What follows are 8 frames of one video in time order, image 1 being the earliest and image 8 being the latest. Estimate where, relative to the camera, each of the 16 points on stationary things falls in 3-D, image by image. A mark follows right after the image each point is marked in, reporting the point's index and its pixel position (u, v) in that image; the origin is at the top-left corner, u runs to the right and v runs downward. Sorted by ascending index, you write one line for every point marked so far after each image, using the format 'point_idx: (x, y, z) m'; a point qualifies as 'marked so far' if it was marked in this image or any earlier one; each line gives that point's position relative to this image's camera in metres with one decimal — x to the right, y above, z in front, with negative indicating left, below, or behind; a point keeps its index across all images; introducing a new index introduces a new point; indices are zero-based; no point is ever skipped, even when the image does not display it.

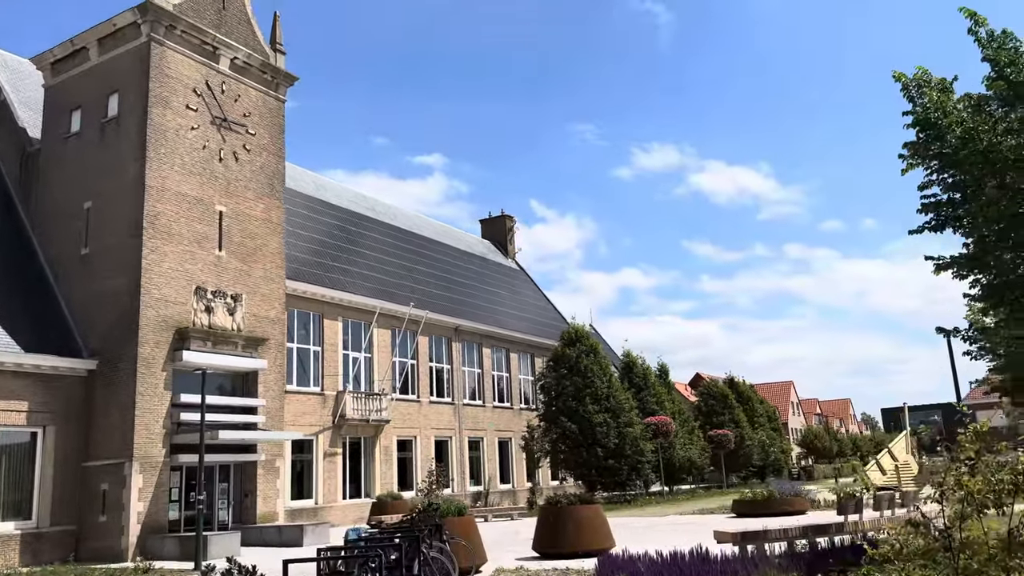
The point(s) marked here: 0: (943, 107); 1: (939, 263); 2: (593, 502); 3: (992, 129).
0: (+5.6, +2.4, +10.5) m
1: (+6.0, +0.3, +11.5) m
2: (+1.3, -3.3, +12.6) m
3: (+5.9, +2.0, +9.9) m
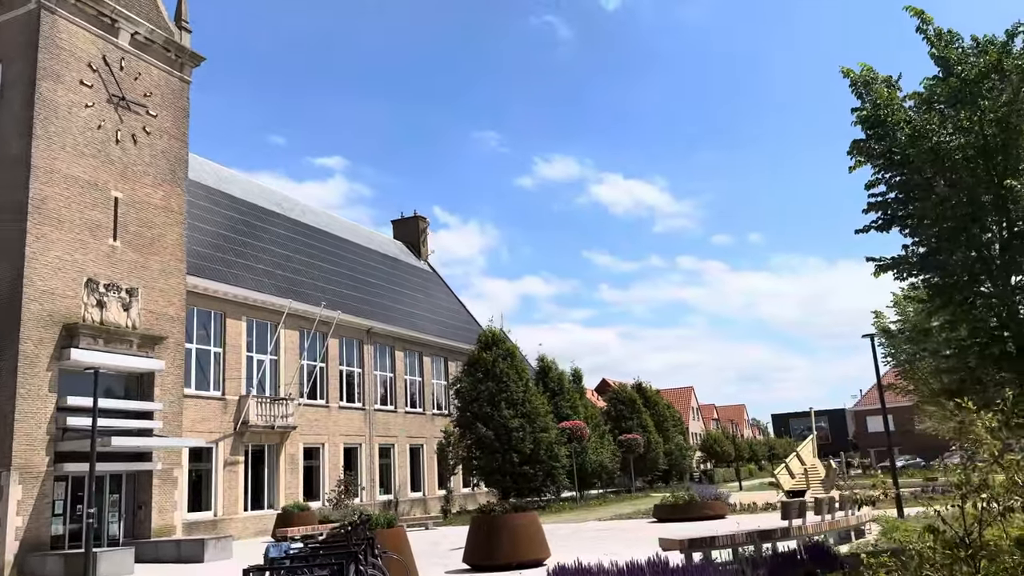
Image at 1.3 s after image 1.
0: (+4.9, +2.4, +10.4) m
1: (+5.2, +0.3, +11.4) m
2: (+0.3, -3.3, +11.9) m
3: (+5.2, +2.0, +9.8) m
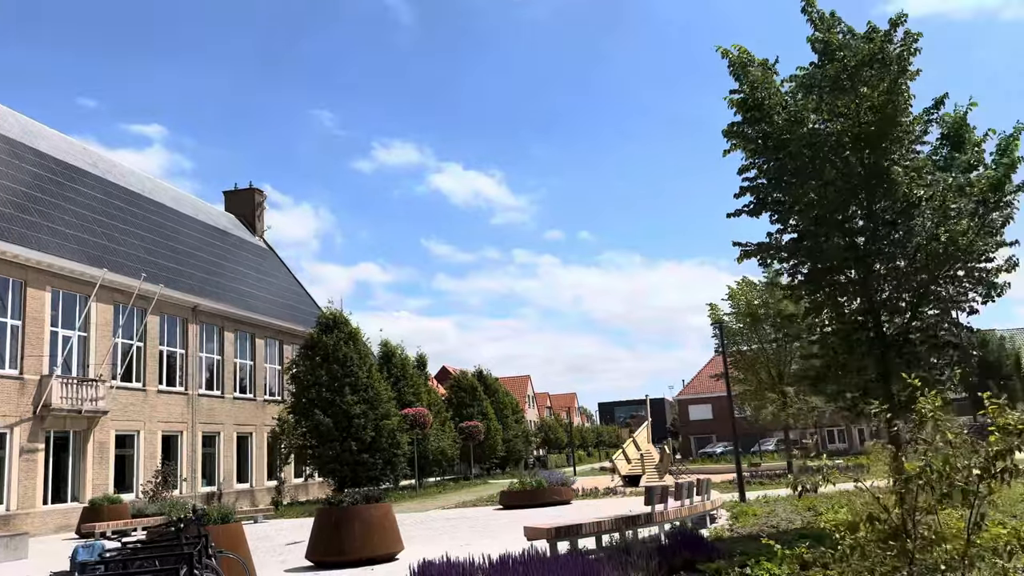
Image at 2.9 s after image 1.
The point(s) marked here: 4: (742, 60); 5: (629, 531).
0: (+3.3, +2.6, +10.4) m
1: (+3.3, +0.5, +11.5) m
2: (-1.8, -2.9, +11.0) m
3: (+3.7, +2.2, +9.9) m
4: (+3.0, +3.0, +10.6) m
5: (+1.5, -3.0, +10.1) m
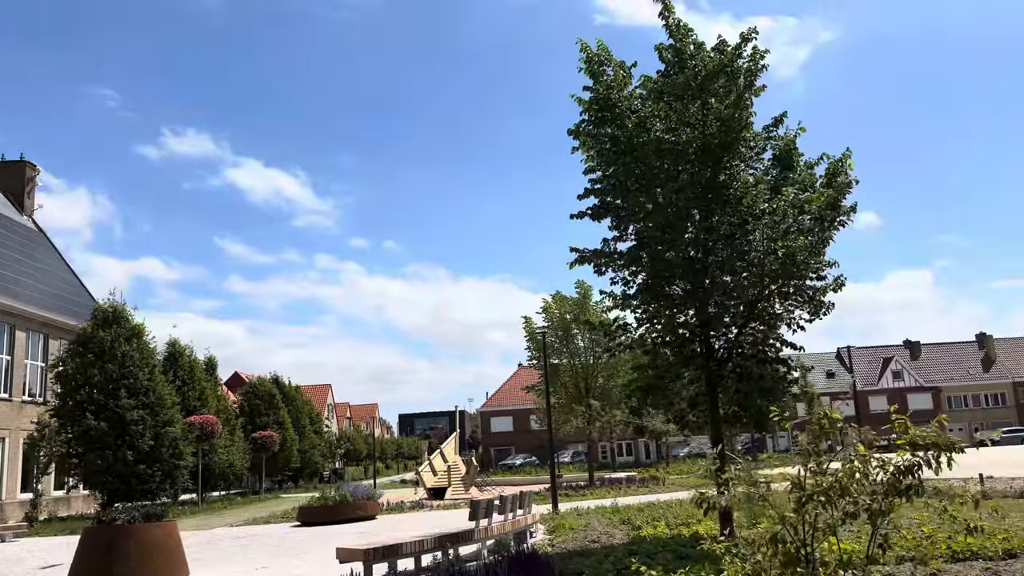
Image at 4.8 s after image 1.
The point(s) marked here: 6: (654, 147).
0: (+1.3, +2.5, +10.2) m
1: (+0.9, +0.4, +11.2) m
2: (-4.1, -2.7, +9.5) m
3: (+1.8, +2.0, +9.8) m
4: (+1.0, +2.9, +10.4) m
5: (-0.7, -3.0, +9.3) m
6: (+1.7, +1.7, +9.6) m
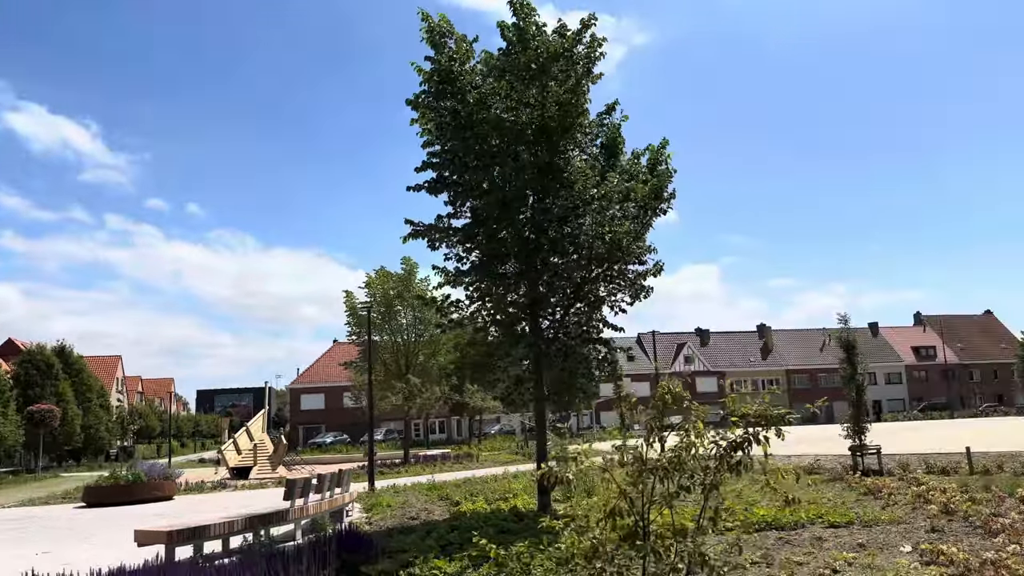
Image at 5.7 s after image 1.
0: (-0.6, +2.8, +10.1) m
1: (-1.3, +0.8, +11.0) m
2: (-6.0, -2.2, +8.3) m
3: (-0.1, +2.3, +9.8) m
4: (-1.0, +3.2, +10.1) m
5: (-2.7, -2.7, +8.9) m
6: (-0.2, +1.9, +9.6) m
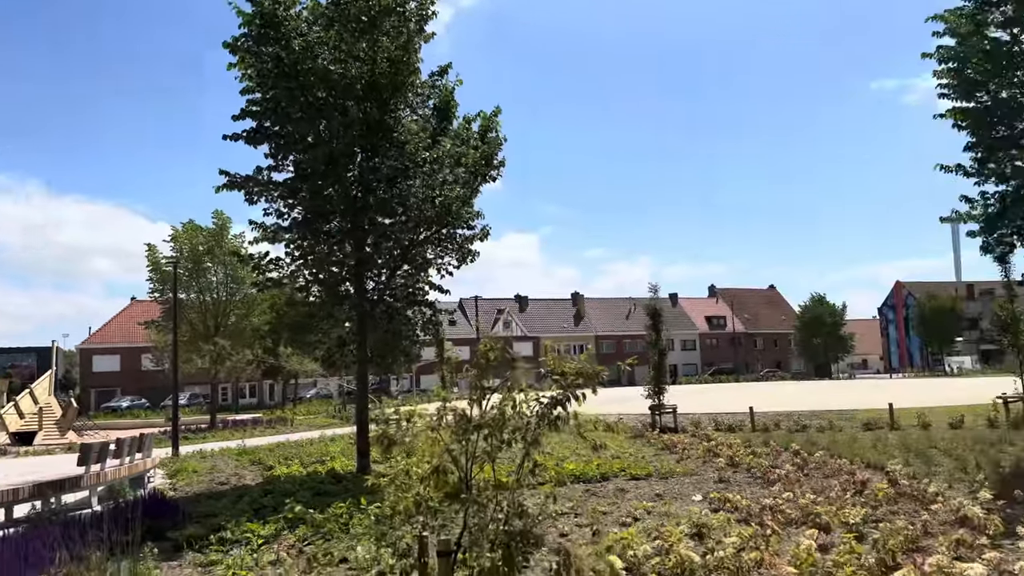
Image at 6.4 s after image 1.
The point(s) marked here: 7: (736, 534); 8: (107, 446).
0: (-2.7, +3.3, +9.6) m
1: (-3.6, +1.4, +10.4) m
2: (-7.7, -1.6, +6.9) m
3: (-2.1, +2.8, +9.4) m
4: (-3.0, +3.7, +9.6) m
5: (-4.6, -2.1, +8.2) m
6: (-2.1, +2.4, +9.2) m
7: (+1.6, -1.7, +5.7) m
8: (-4.7, -1.8, +9.4) m
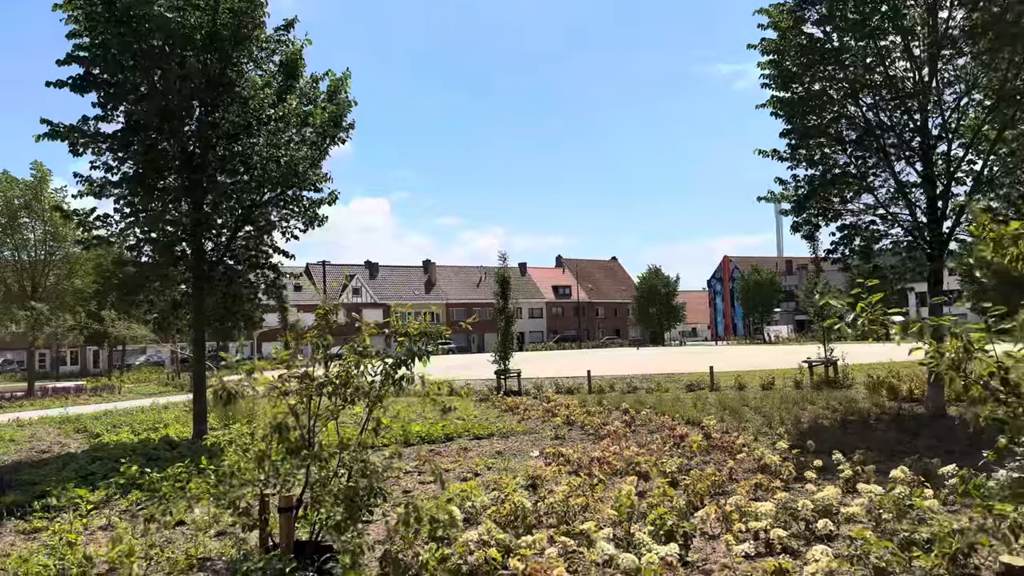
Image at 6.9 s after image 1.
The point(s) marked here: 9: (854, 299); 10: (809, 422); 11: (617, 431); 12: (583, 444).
0: (-4.4, +3.7, +9.0) m
1: (-5.5, +1.9, +9.7) m
2: (-8.9, -1.1, +5.6) m
3: (-3.8, +3.2, +9.0) m
4: (-4.6, +4.2, +8.9) m
5: (-6.1, -1.7, +7.4) m
6: (-3.8, +2.9, +8.7) m
7: (+0.4, -1.5, +6.2) m
8: (-6.5, -1.3, +8.6) m
9: (+1.4, 0.0, +3.3) m
10: (+3.7, -1.7, +10.2) m
11: (+1.2, -1.6, +9.3) m
12: (+0.8, -1.7, +8.8) m
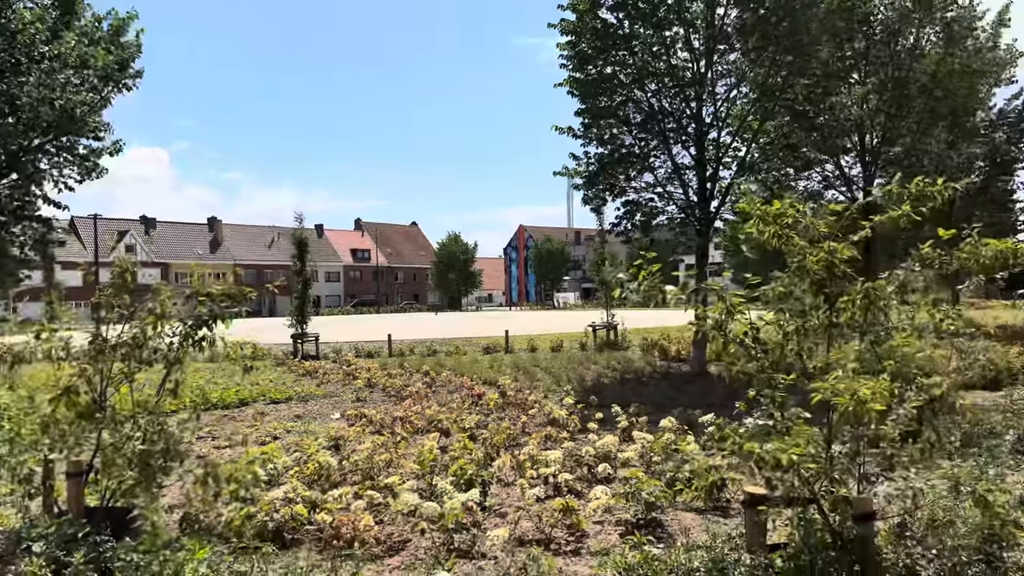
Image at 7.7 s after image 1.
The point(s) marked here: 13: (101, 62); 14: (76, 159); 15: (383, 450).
0: (-6.3, +4.2, +7.7) m
1: (-7.6, +2.4, +8.2) m
2: (-10.0, -0.8, +3.5) m
3: (-5.7, +3.7, +7.9) m
4: (-6.5, +4.6, +7.5) m
5: (-7.8, -1.3, +6.0) m
6: (-5.7, +3.3, +7.7) m
7: (-1.1, -1.2, +6.4) m
8: (-8.4, -0.8, +7.1) m
9: (+0.6, +0.1, +3.8) m
10: (+1.1, -1.3, +11.1) m
11: (-1.1, -1.2, +9.6) m
12: (-1.4, -1.3, +9.0) m
13: (-4.8, +2.6, +9.5) m
14: (-5.1, +1.5, +9.5) m
15: (-1.0, -1.3, +6.3) m
